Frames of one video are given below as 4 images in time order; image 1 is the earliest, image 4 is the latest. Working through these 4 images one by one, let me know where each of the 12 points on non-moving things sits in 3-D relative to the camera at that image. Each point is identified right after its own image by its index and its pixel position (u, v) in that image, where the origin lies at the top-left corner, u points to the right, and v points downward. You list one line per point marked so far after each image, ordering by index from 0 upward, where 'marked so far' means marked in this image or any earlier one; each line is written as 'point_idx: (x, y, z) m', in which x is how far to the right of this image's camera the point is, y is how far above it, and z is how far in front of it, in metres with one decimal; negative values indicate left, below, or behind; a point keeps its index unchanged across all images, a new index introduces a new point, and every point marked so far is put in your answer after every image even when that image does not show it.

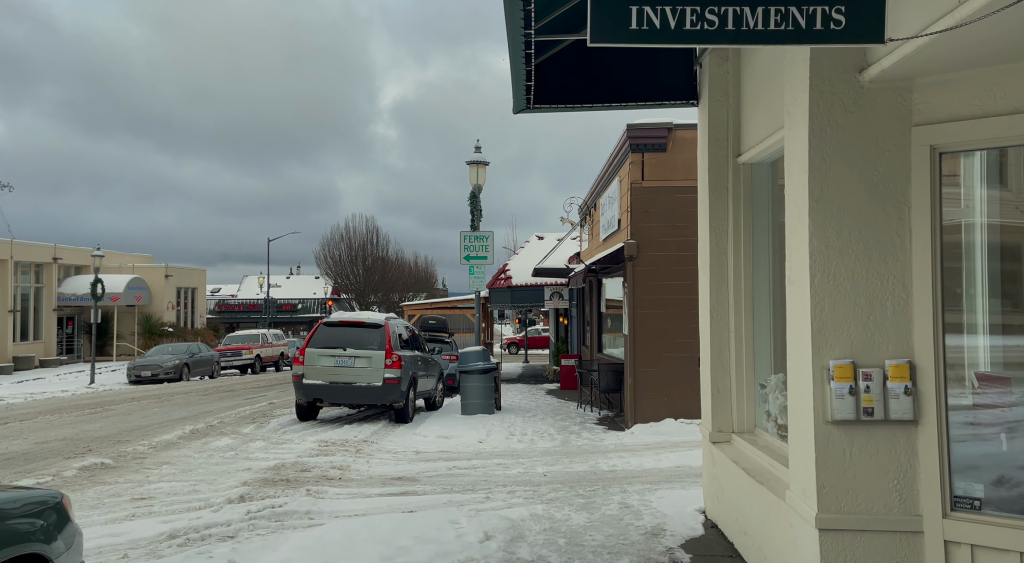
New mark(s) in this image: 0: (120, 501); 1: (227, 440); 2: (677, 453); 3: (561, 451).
0: (-3.6, -2.0, +6.7) m
1: (-4.0, -2.2, +10.2) m
2: (+2.0, -2.1, +8.9) m
3: (+0.6, -2.2, +9.6) m
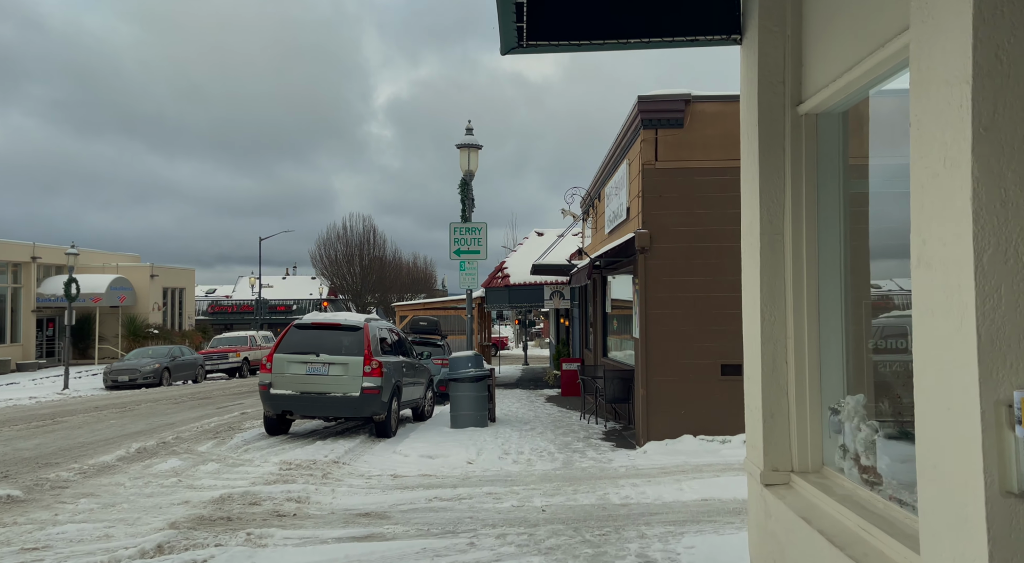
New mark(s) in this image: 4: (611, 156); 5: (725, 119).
0: (-3.7, -2.0, +5.3) m
1: (-4.0, -2.2, +8.8) m
2: (+1.9, -2.0, +7.5) m
3: (+0.6, -2.2, +8.2) m
4: (+1.7, +2.2, +12.6) m
5: (+2.8, +2.1, +9.6) m
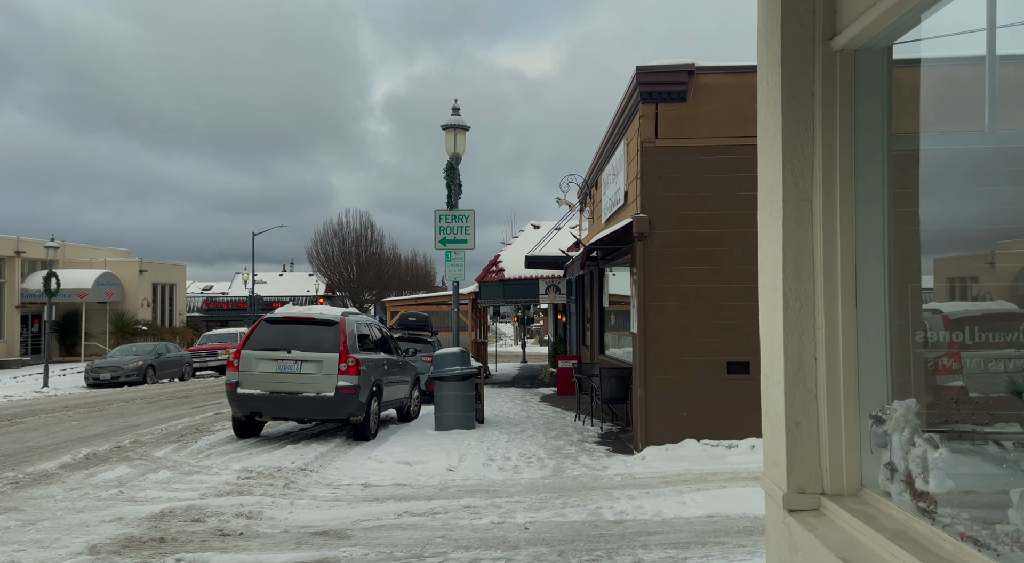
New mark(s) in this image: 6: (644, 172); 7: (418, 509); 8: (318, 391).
0: (-3.8, -1.8, +4.5) m
1: (-4.2, -2.0, +8.0) m
2: (+1.7, -1.9, +6.7) m
3: (+0.4, -2.0, +7.3) m
4: (+1.5, +2.3, +11.8) m
5: (+2.6, +2.2, +8.7) m
6: (+1.6, +1.3, +8.8) m
7: (-0.8, -2.1, +6.7) m
8: (-2.6, -1.5, +10.1) m
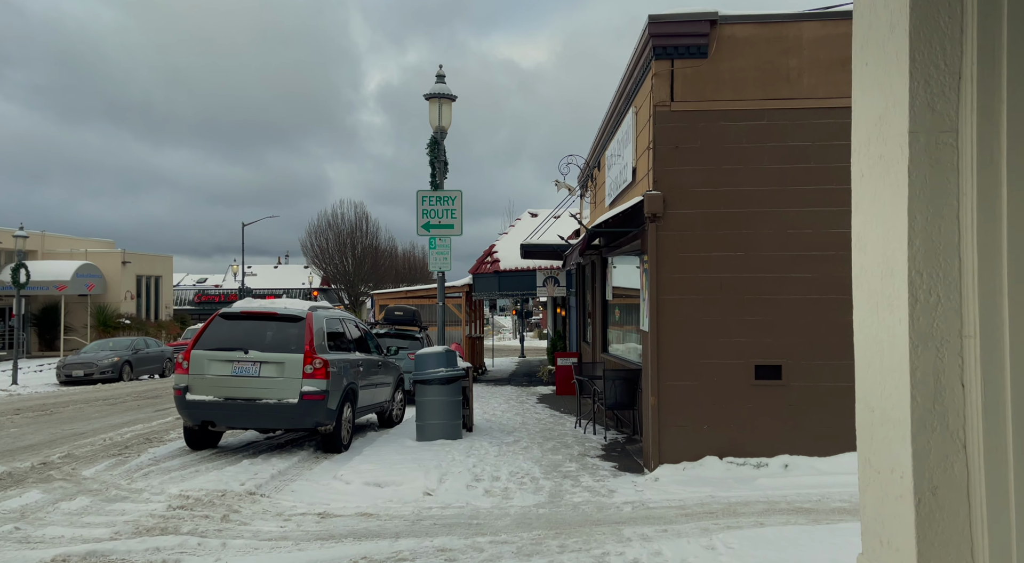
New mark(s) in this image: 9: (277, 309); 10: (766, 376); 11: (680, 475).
0: (-3.9, -1.8, +3.2) m
1: (-4.3, -1.9, +6.7) m
2: (+1.6, -1.8, +5.4) m
3: (+0.3, -1.9, +6.0) m
4: (+1.4, +2.4, +10.4) m
5: (+2.5, +2.3, +7.4) m
6: (+1.5, +1.4, +7.4) m
7: (-1.0, -2.0, +5.4) m
8: (-2.8, -1.4, +8.7) m
9: (-2.9, -0.3, +9.2) m
10: (+2.5, -0.9, +7.3) m
11: (+1.6, -1.8, +7.1) m
